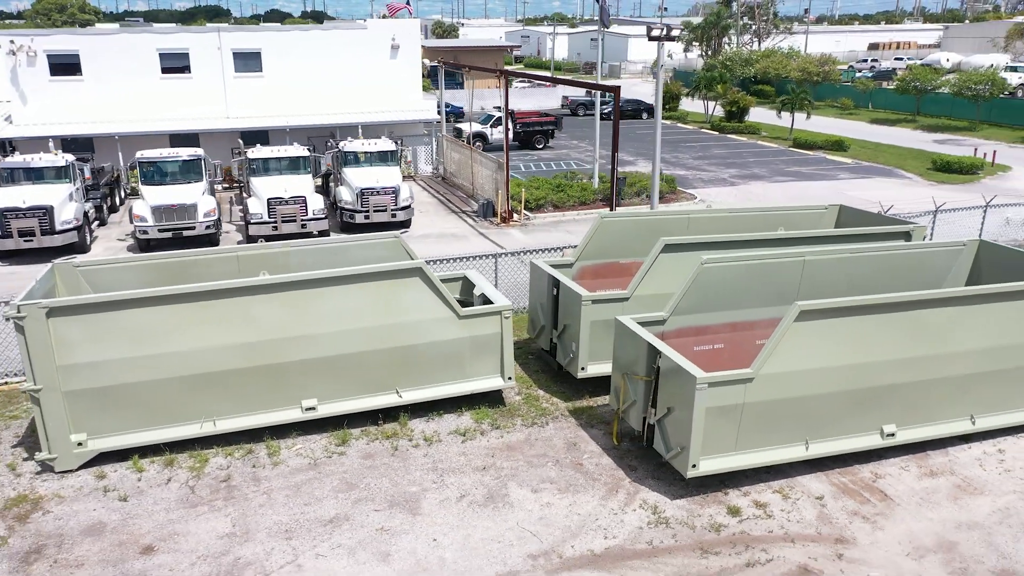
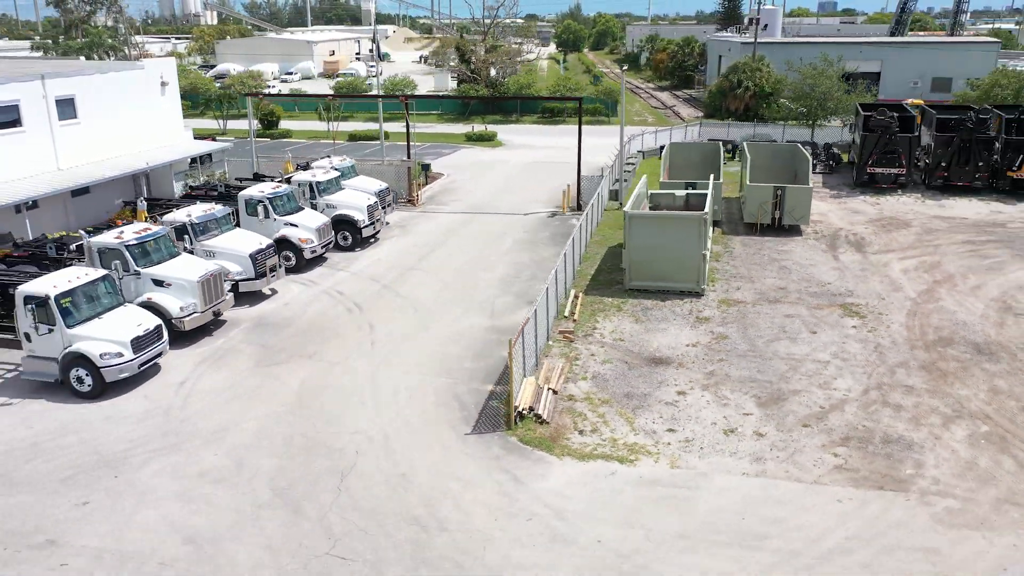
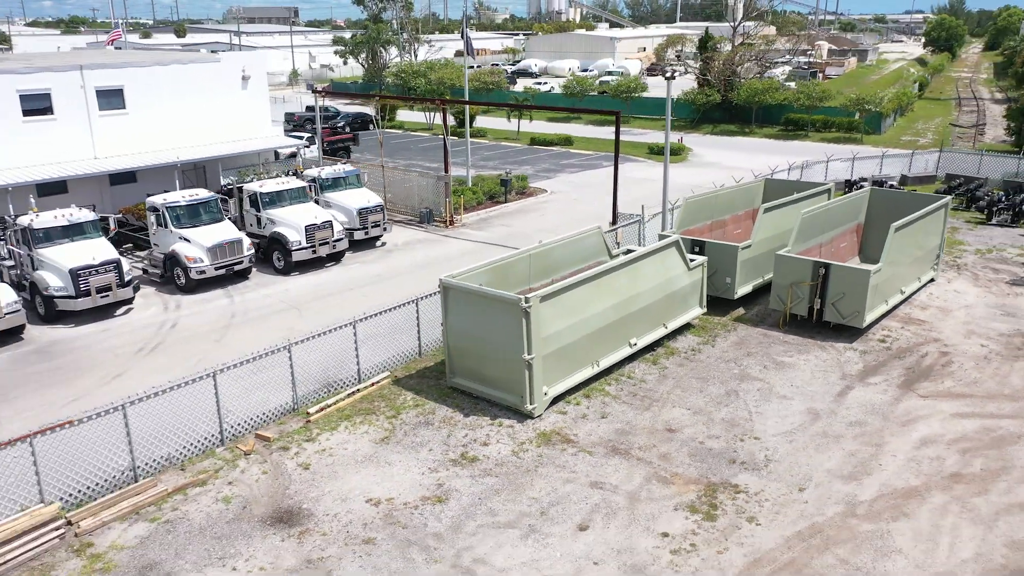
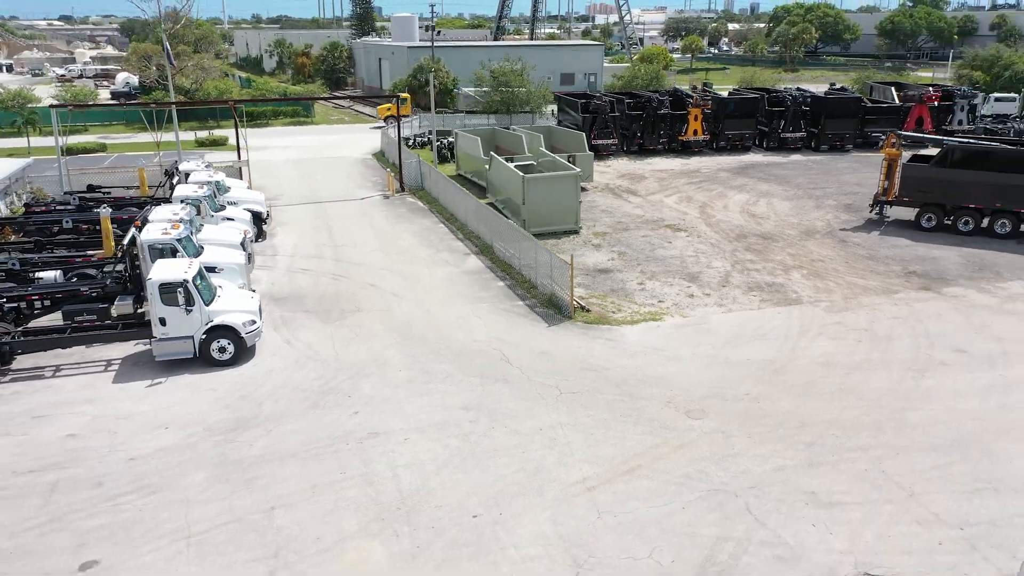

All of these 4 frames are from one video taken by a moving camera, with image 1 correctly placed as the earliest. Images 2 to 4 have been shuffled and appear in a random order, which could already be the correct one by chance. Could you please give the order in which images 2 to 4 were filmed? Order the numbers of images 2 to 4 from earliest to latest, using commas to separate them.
3, 2, 4
